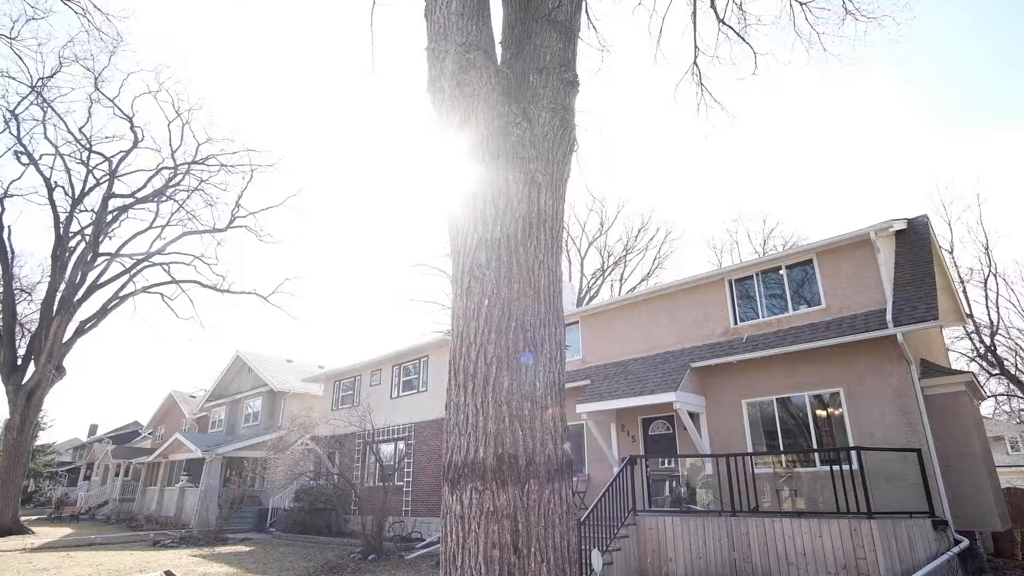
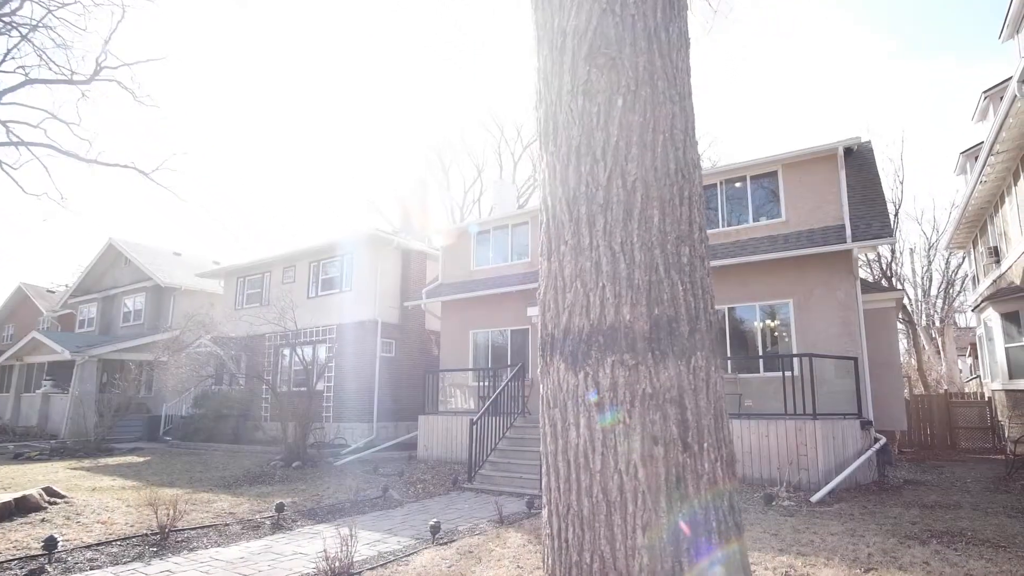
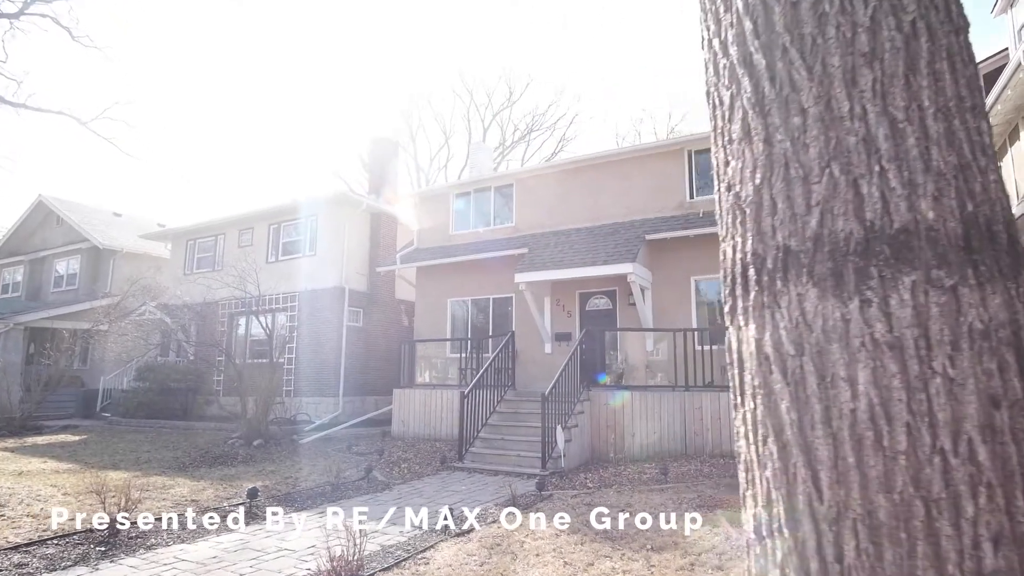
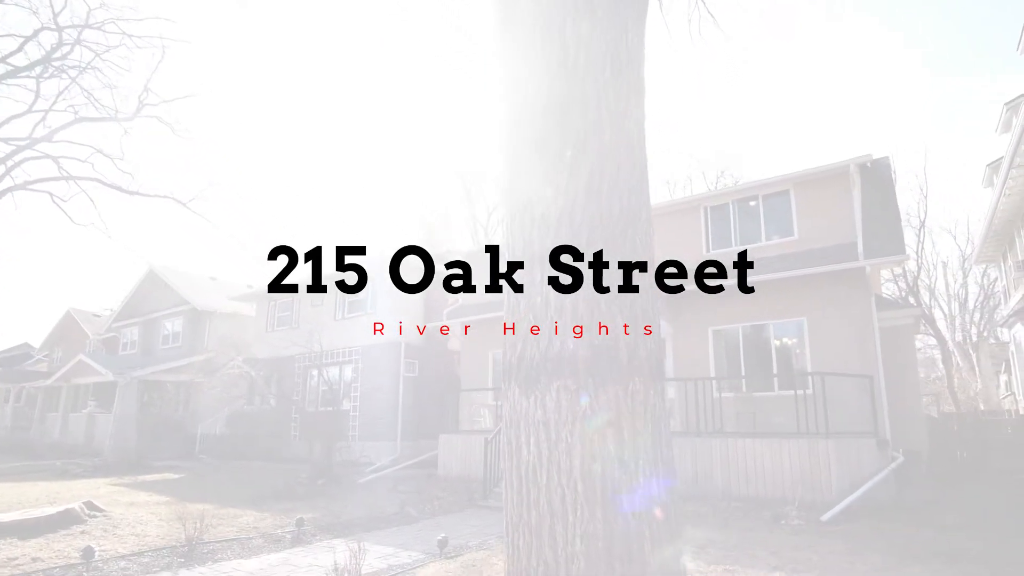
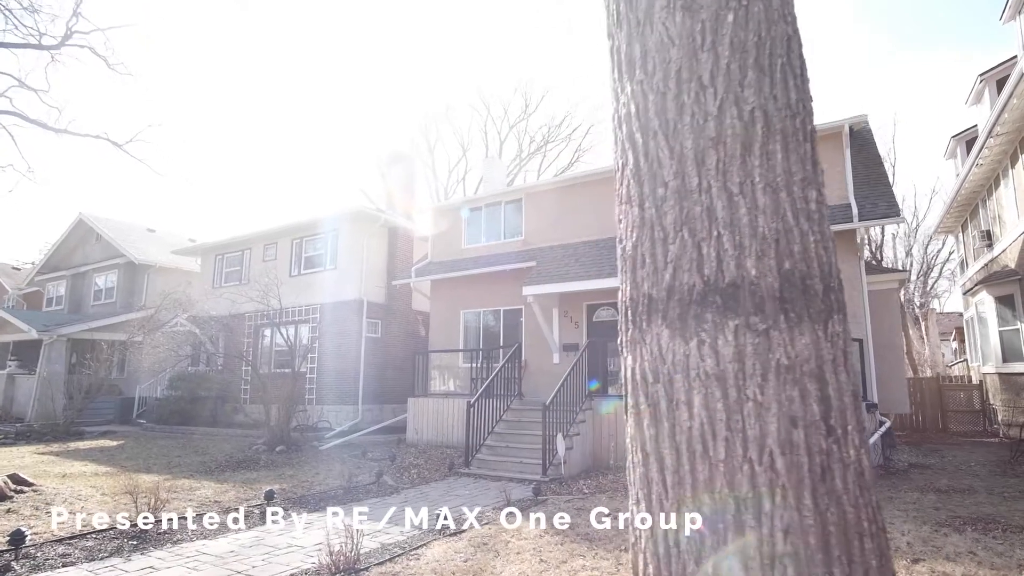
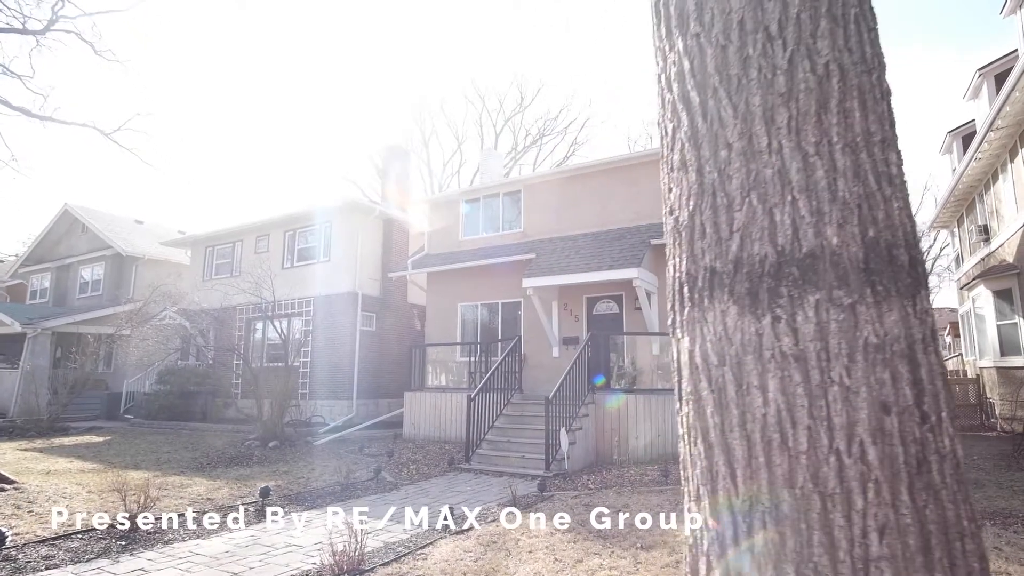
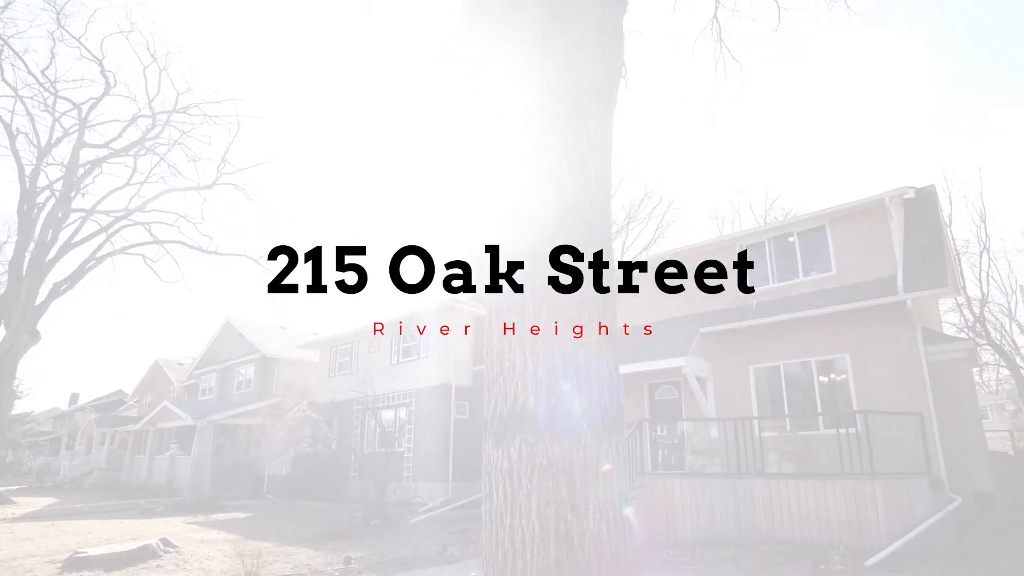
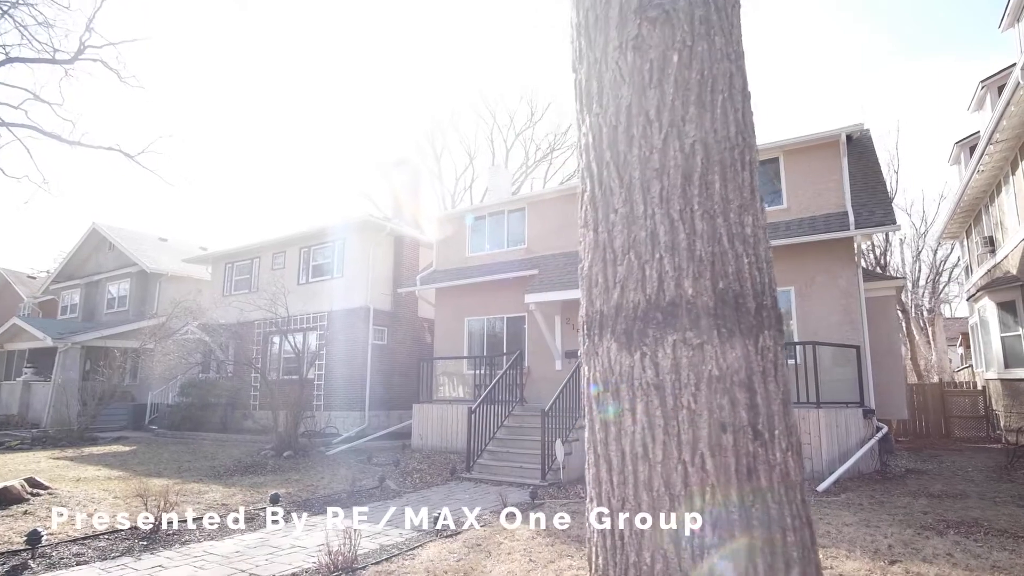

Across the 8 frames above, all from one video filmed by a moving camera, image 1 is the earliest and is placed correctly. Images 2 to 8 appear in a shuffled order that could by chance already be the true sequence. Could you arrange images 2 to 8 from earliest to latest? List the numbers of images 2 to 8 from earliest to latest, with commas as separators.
7, 4, 2, 8, 5, 6, 3
